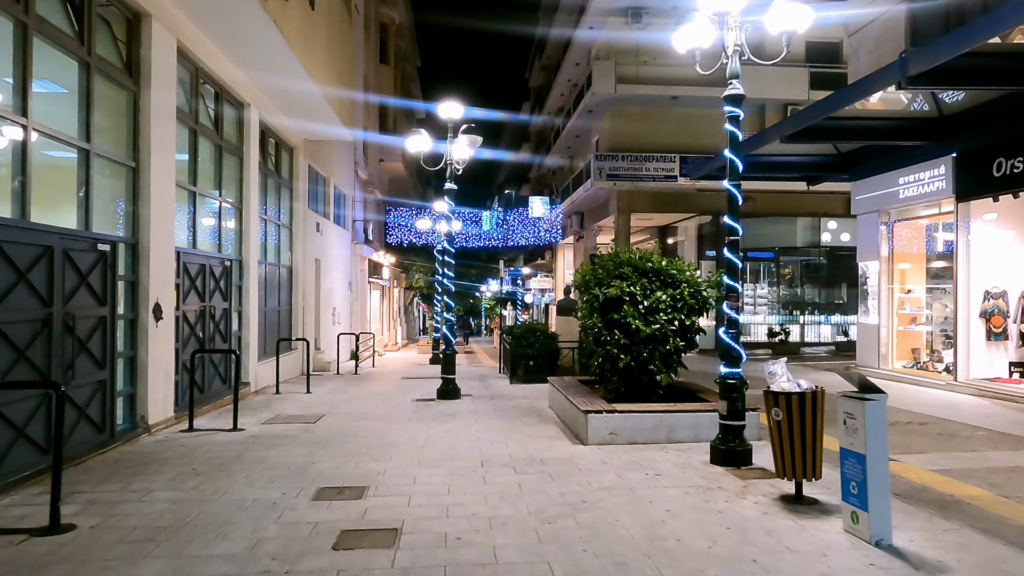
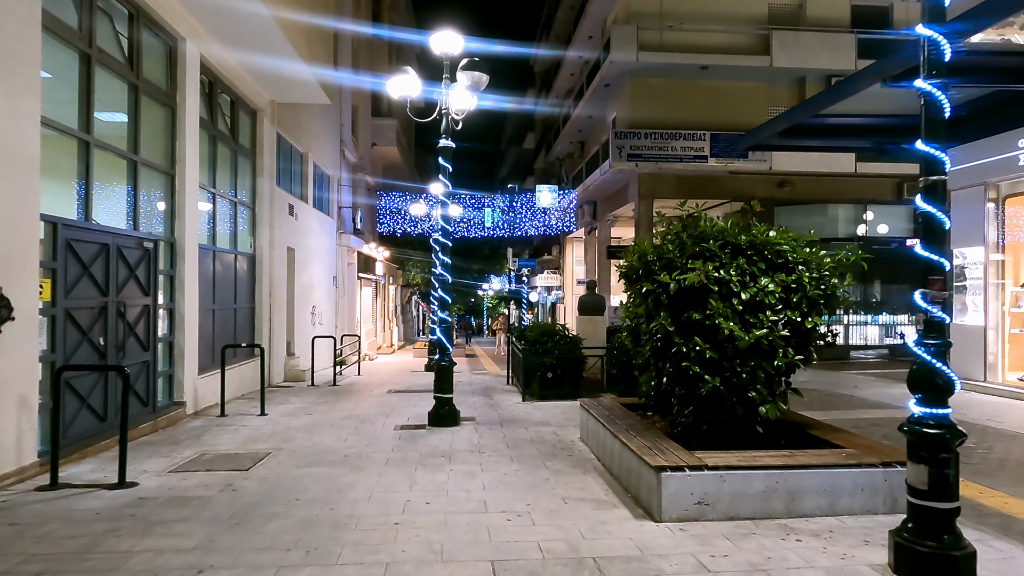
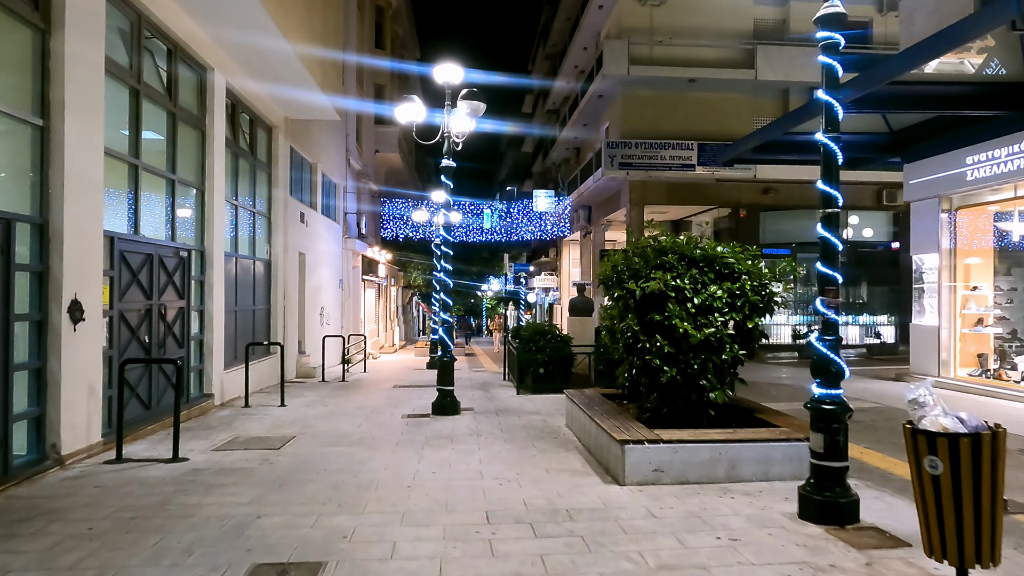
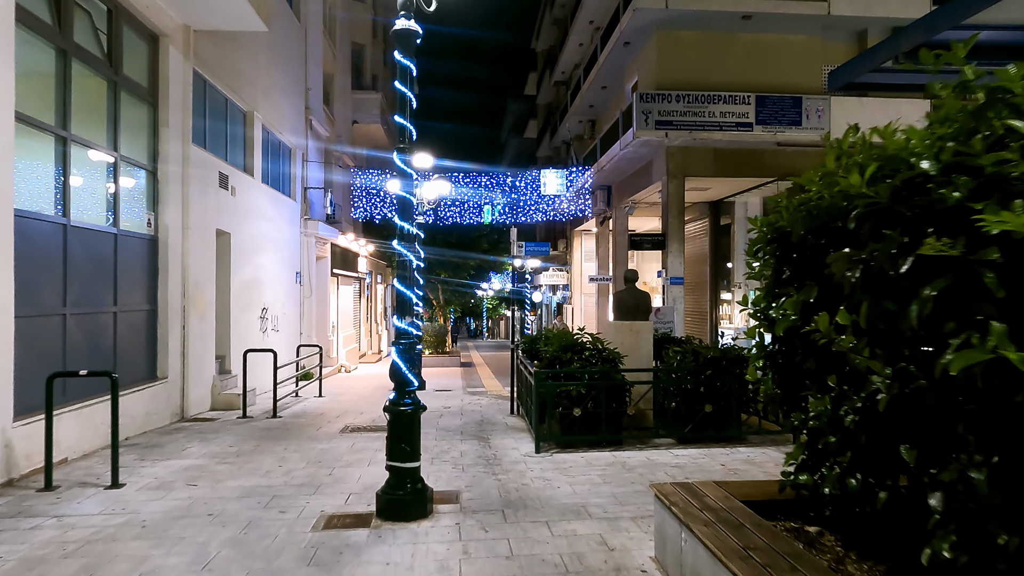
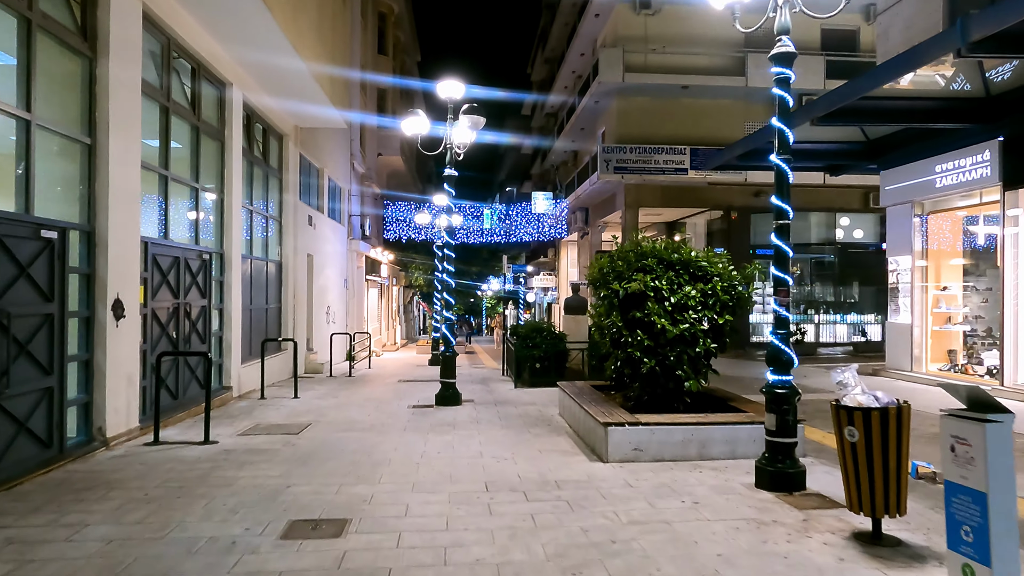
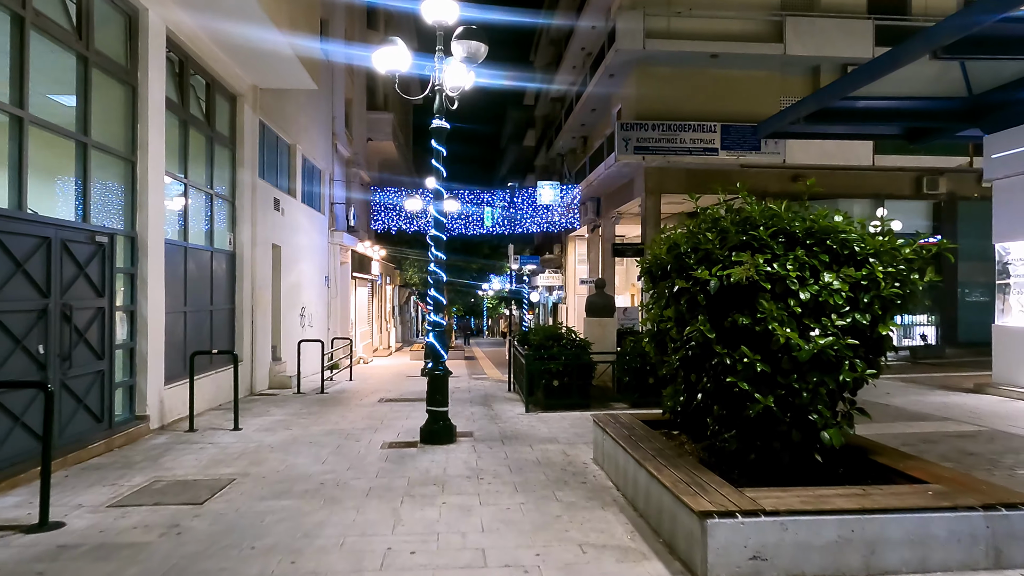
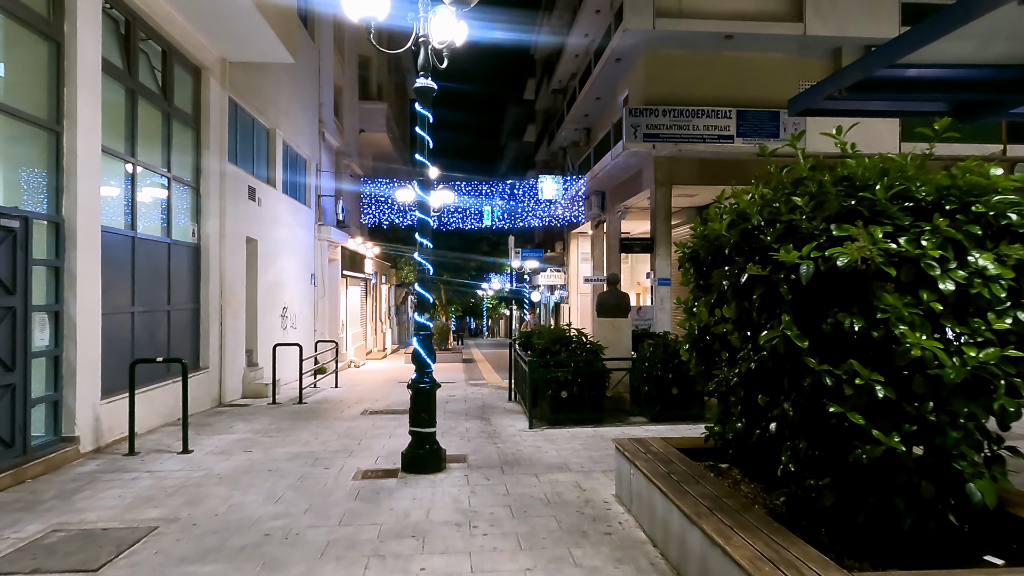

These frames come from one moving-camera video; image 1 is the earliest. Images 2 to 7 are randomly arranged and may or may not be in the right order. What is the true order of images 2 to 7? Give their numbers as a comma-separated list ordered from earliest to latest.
5, 3, 2, 6, 7, 4
